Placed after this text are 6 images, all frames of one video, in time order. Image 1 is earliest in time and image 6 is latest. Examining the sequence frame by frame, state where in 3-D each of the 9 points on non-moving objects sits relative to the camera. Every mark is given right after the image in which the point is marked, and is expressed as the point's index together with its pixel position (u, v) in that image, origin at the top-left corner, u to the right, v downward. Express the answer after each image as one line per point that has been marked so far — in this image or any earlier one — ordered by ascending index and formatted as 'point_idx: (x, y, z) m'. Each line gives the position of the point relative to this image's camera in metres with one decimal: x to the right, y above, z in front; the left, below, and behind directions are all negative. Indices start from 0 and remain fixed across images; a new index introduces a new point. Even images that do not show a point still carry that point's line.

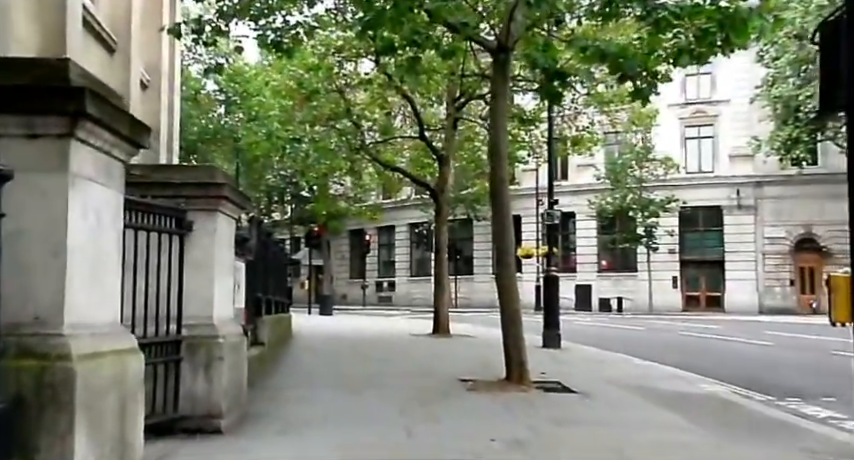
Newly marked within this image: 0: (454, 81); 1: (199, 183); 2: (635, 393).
0: (+0.7, +4.0, +19.0) m
1: (-2.1, +0.4, +6.6) m
2: (+3.2, -2.5, +10.8) m
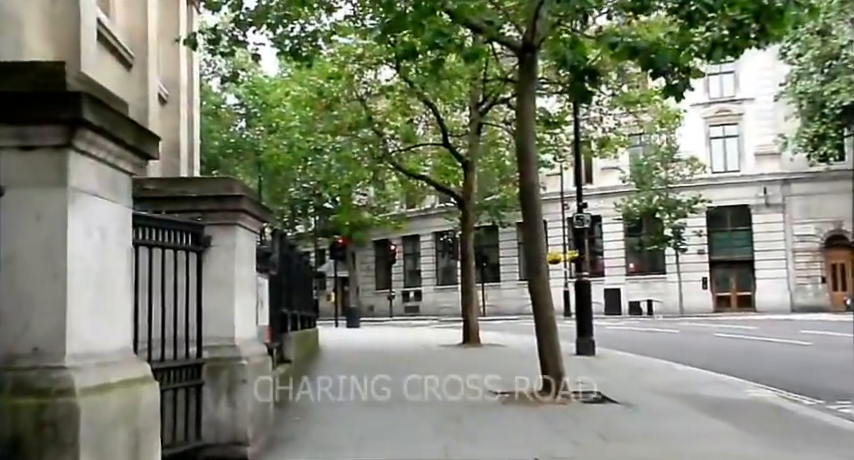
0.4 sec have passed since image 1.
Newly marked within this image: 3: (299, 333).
0: (+1.3, +3.8, +18.6) m
1: (-1.8, +0.3, +6.3) m
2: (+3.6, -2.5, +10.3) m
3: (-2.4, -1.9, +13.2) m
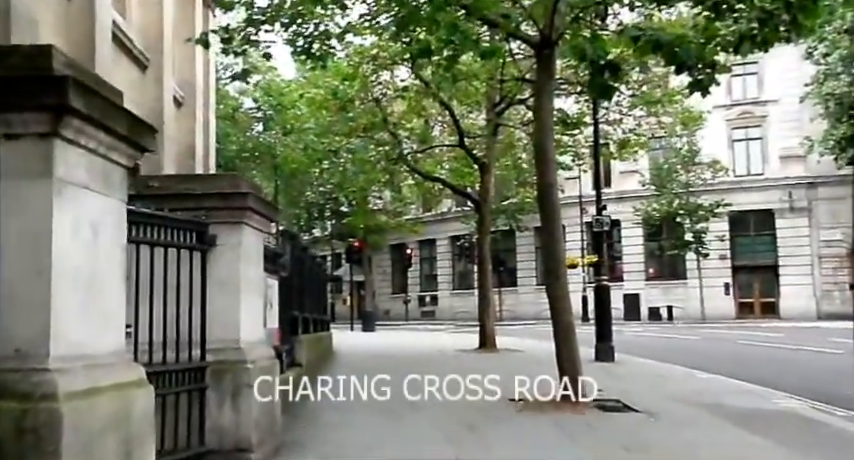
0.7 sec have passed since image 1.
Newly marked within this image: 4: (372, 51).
0: (+1.7, +3.7, +18.3) m
1: (-1.7, +0.3, +6.0) m
2: (+3.8, -2.5, +9.9) m
3: (-2.1, -1.9, +13.0) m
4: (-1.4, +4.6, +18.1) m
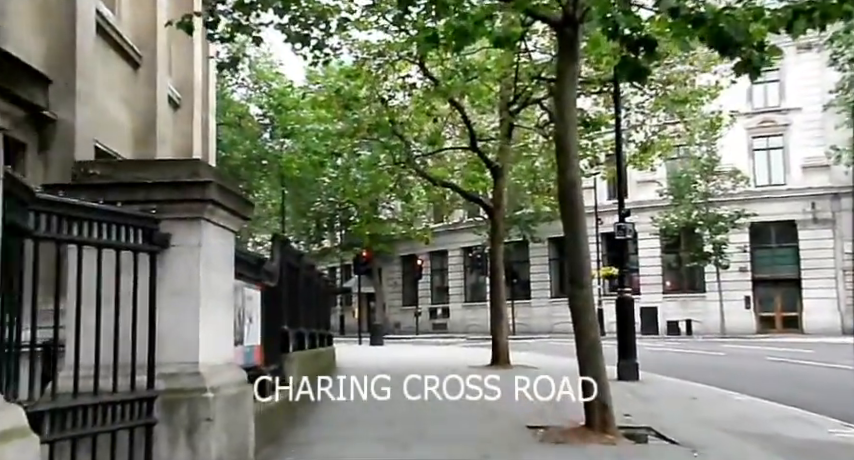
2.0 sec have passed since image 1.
0: (+1.9, +3.5, +17.2) m
1: (-1.7, +0.3, +4.9) m
2: (+3.9, -2.6, +8.6) m
3: (-2.0, -2.0, +11.9) m
4: (-1.2, +4.4, +17.1) m
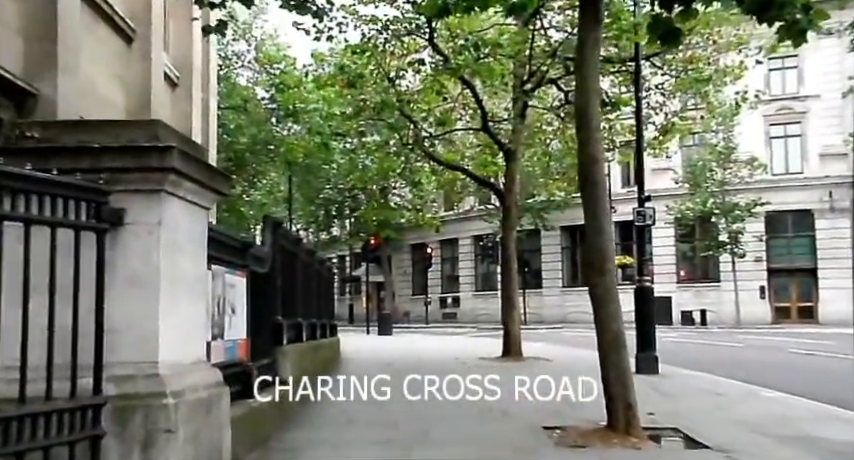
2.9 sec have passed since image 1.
0: (+2.1, +3.8, +16.3) m
1: (-1.7, +0.5, +4.1) m
2: (+4.0, -2.4, +7.8) m
3: (-1.9, -1.8, +11.1) m
4: (-1.0, +4.7, +16.2) m
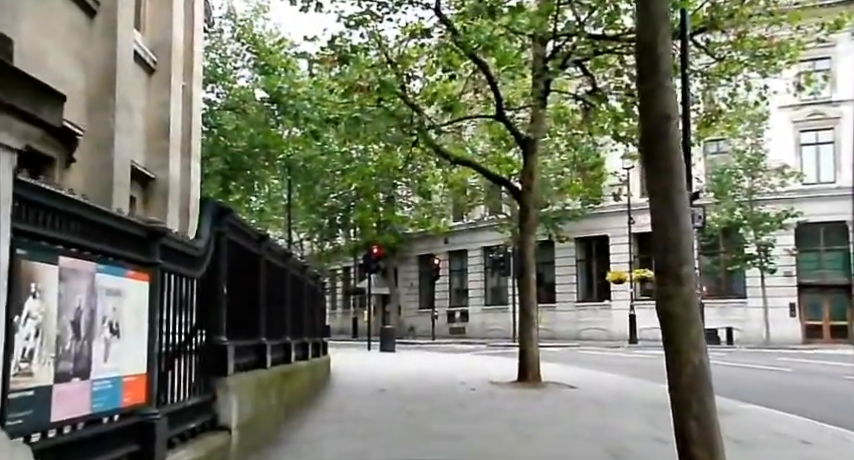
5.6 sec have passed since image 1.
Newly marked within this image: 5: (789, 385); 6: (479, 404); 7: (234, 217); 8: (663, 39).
0: (+2.3, +3.8, +14.0) m
1: (-1.8, +0.7, +1.9) m
2: (+3.9, -2.3, +5.4) m
3: (-1.9, -1.7, +8.8) m
4: (-0.8, +4.7, +14.0) m
5: (+9.7, -4.1, +19.0) m
6: (+0.9, -3.1, +12.3) m
7: (-1.8, +0.1, +6.4) m
8: (+1.8, +1.5, +5.6) m
